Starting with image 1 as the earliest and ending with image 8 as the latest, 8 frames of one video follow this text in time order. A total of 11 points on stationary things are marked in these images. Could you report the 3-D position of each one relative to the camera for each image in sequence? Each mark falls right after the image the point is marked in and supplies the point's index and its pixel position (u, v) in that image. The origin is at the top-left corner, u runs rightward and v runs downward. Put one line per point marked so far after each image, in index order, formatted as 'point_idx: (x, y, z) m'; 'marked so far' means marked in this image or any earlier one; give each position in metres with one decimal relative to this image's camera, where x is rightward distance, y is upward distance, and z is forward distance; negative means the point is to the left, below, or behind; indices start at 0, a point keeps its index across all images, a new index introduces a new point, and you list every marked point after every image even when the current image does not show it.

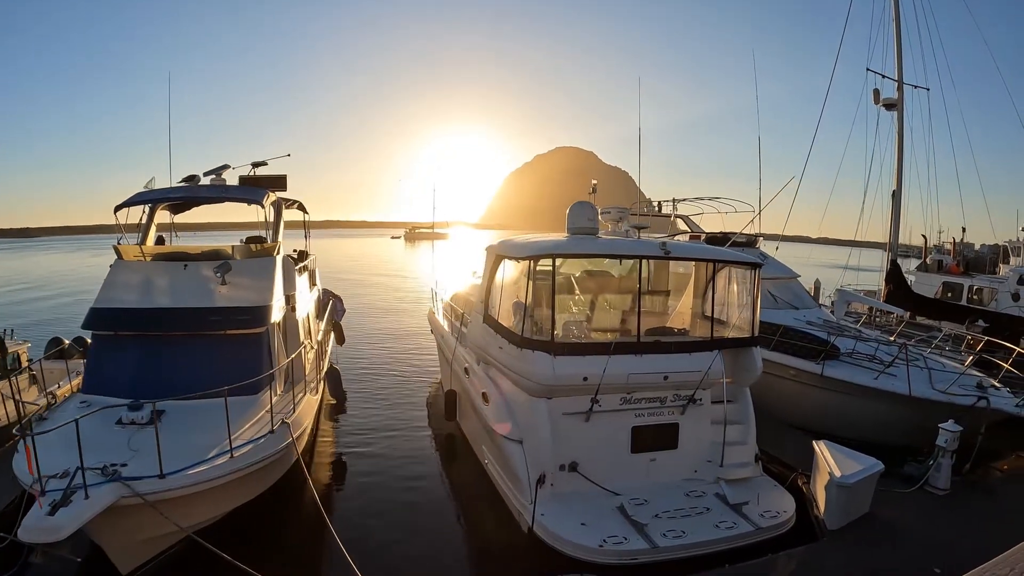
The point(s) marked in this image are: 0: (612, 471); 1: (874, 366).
0: (+1.1, -2.0, +6.4) m
1: (+4.9, -1.0, +7.8) m
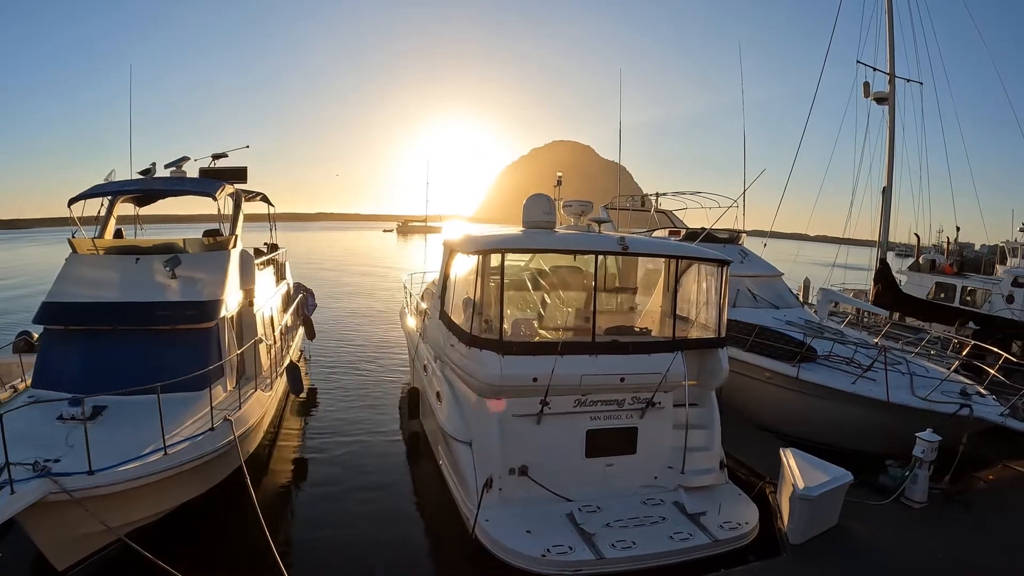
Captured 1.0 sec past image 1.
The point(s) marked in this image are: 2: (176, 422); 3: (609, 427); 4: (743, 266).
0: (+0.5, -2.0, +6.1) m
1: (+4.4, -1.1, +7.5) m
2: (-3.4, -1.4, +5.9) m
3: (+1.0, -1.5, +6.3) m
4: (+3.7, +0.4, +9.2) m
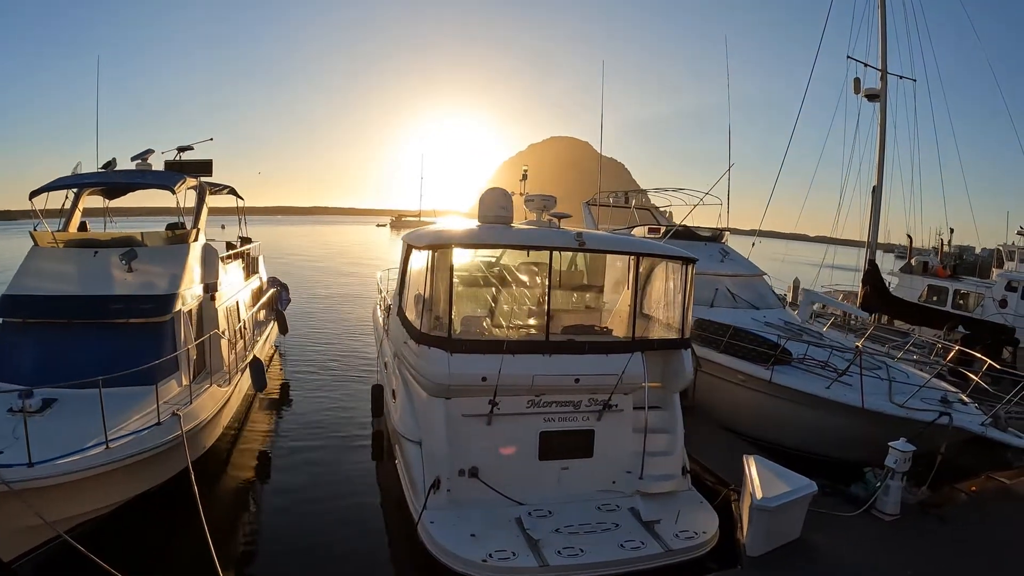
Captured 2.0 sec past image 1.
0: (0.0, -2.0, +6.0) m
1: (+3.9, -1.1, +7.2) m
2: (-3.9, -1.3, +5.8) m
3: (+0.5, -1.5, +6.1) m
4: (+3.3, +0.4, +9.0) m
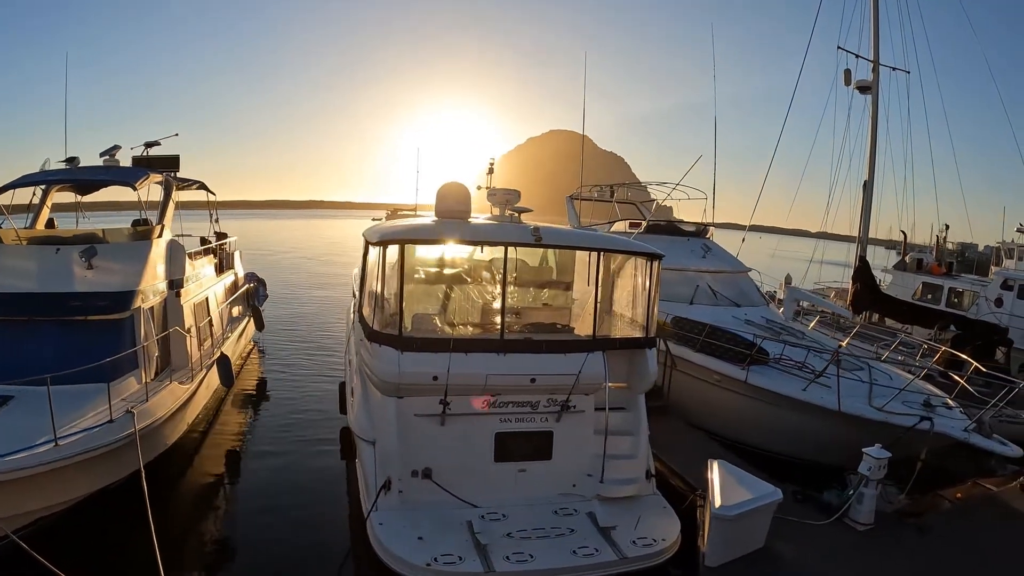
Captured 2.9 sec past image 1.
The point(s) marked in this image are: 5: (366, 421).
0: (-0.4, -1.9, +5.8) m
1: (+3.5, -1.0, +6.9) m
2: (-4.4, -1.2, +5.8) m
3: (+0.1, -1.5, +5.9) m
4: (+2.9, +0.4, +8.7) m
5: (-1.5, -1.4, +6.0) m
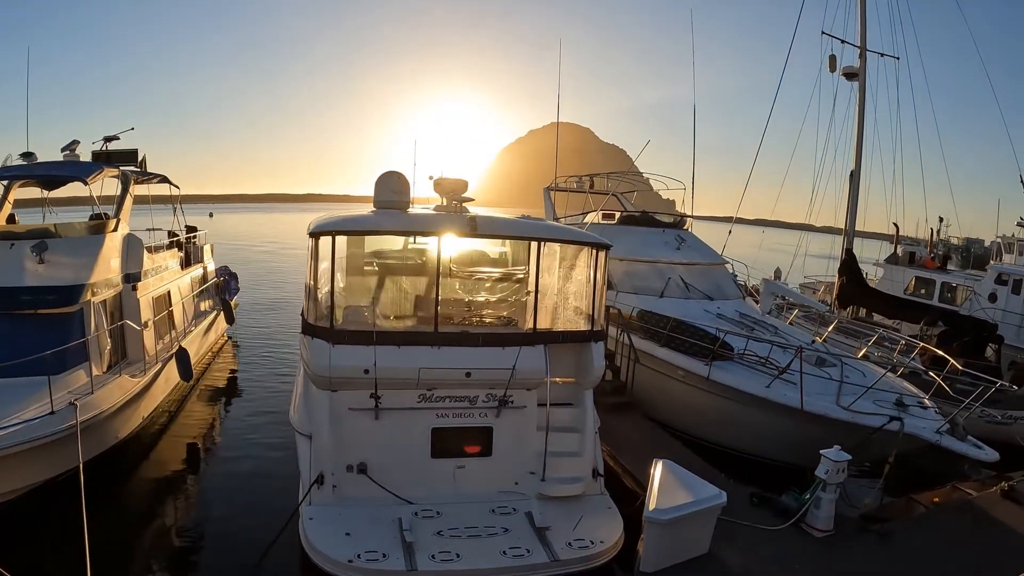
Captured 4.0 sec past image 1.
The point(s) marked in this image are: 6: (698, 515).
0: (-1.0, -1.9, +5.7) m
1: (+2.9, -0.9, +6.6) m
2: (-5.0, -1.2, +5.8) m
3: (-0.5, -1.4, +5.7) m
4: (+2.4, +0.5, +8.4) m
5: (-2.1, -1.3, +5.9) m
6: (+1.6, -2.0, +5.0) m
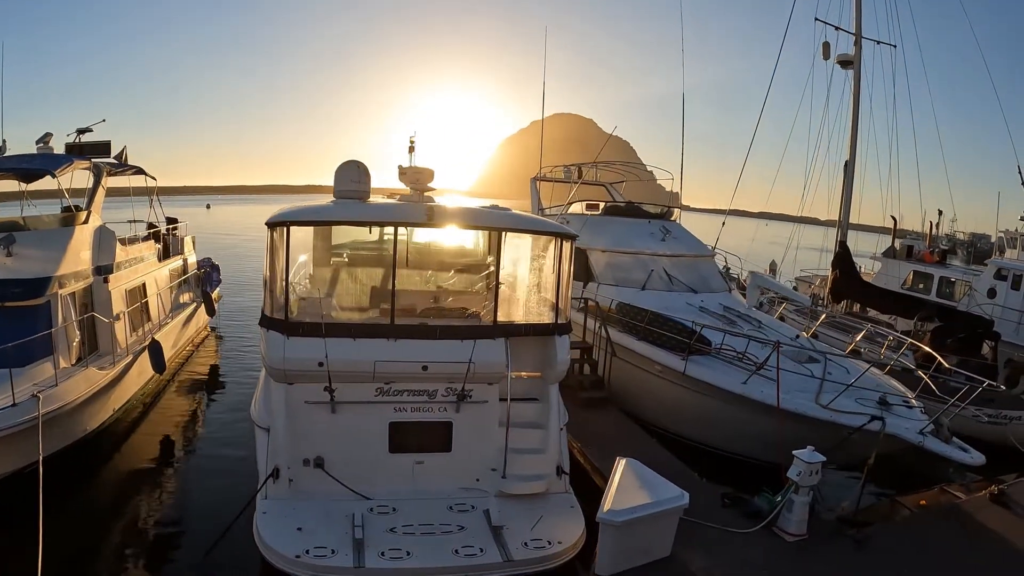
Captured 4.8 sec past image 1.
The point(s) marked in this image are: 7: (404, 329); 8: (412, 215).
0: (-1.4, -1.8, +5.6) m
1: (+2.6, -0.9, +6.3) m
2: (-5.4, -1.1, +5.9) m
3: (-0.9, -1.3, +5.6) m
4: (+2.1, +0.6, +8.1) m
5: (-2.5, -1.2, +5.8) m
6: (+1.2, -1.9, +4.8) m
7: (-1.0, -0.4, +5.5) m
8: (-0.9, +0.7, +5.6) m
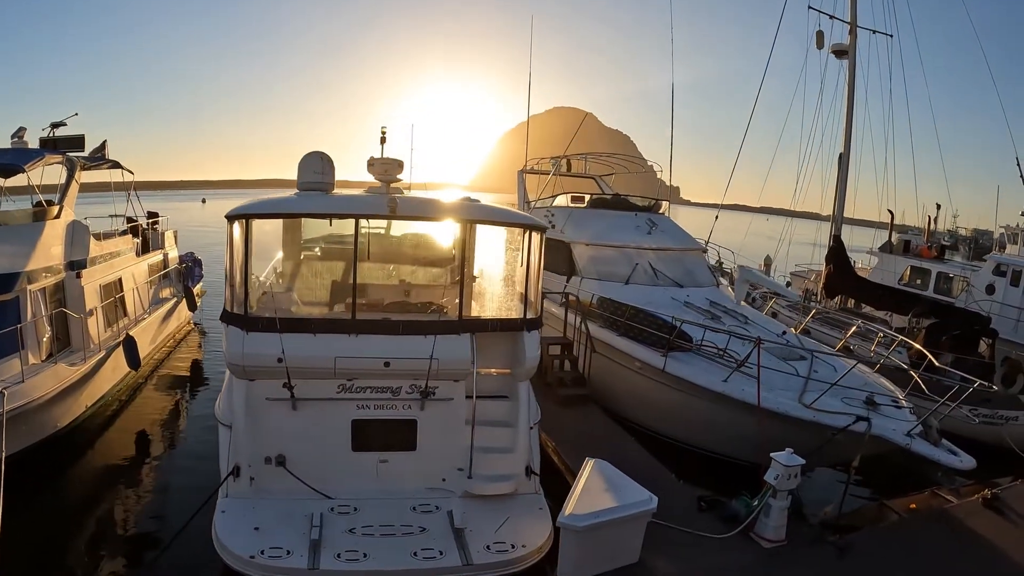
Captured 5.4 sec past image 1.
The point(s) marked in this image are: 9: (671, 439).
0: (-1.7, -1.7, +5.4) m
1: (+2.3, -0.8, +6.0) m
2: (-5.7, -1.0, +5.8) m
3: (-1.2, -1.2, +5.4) m
4: (+1.9, +0.7, +7.8) m
5: (-2.8, -1.1, +5.7) m
6: (+0.9, -1.8, +4.6) m
7: (-1.3, -0.3, +5.3) m
8: (-1.2, +0.8, +5.4) m
9: (+1.8, -1.7, +6.5) m
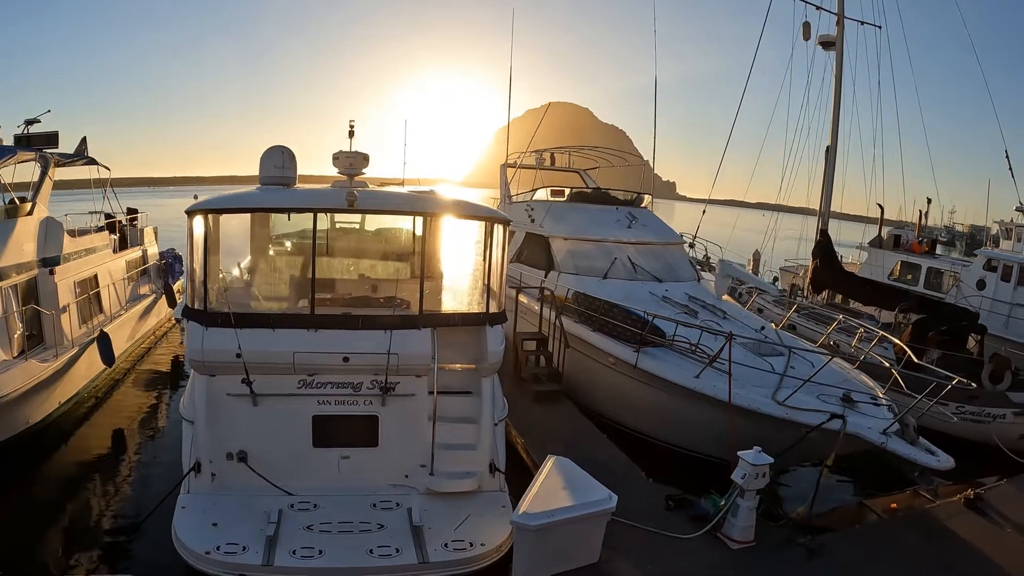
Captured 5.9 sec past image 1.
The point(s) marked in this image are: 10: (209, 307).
0: (-2.1, -1.7, +5.3) m
1: (+1.9, -0.7, +5.9) m
2: (-6.0, -1.0, +5.8) m
3: (-1.6, -1.2, +5.3) m
4: (+1.6, +0.8, +7.7) m
5: (-3.2, -1.1, +5.6) m
6: (+0.5, -1.8, +4.5) m
7: (-1.7, -0.3, +5.2) m
8: (-1.6, +0.8, +5.3) m
9: (+1.5, -1.6, +6.3) m
10: (-2.8, -0.2, +5.2) m
